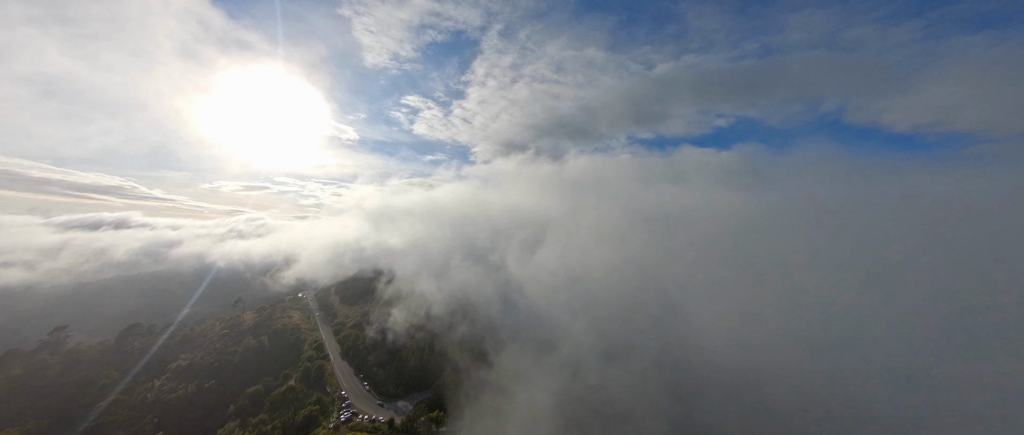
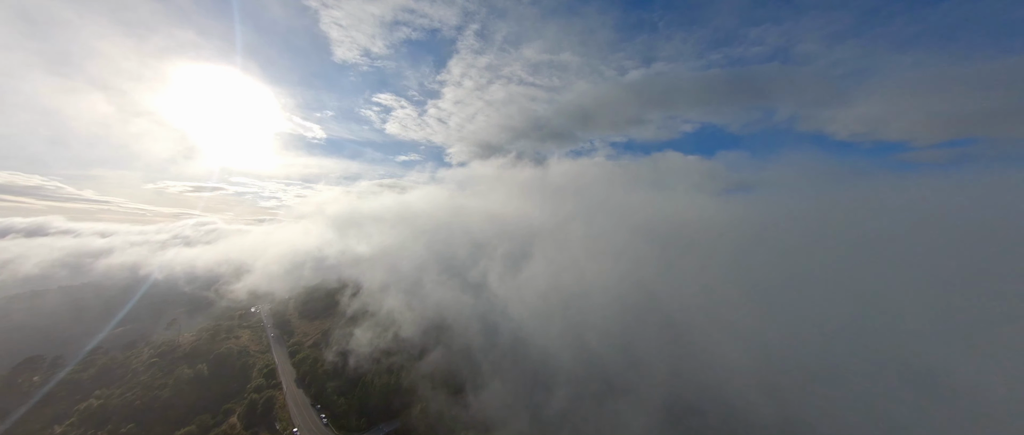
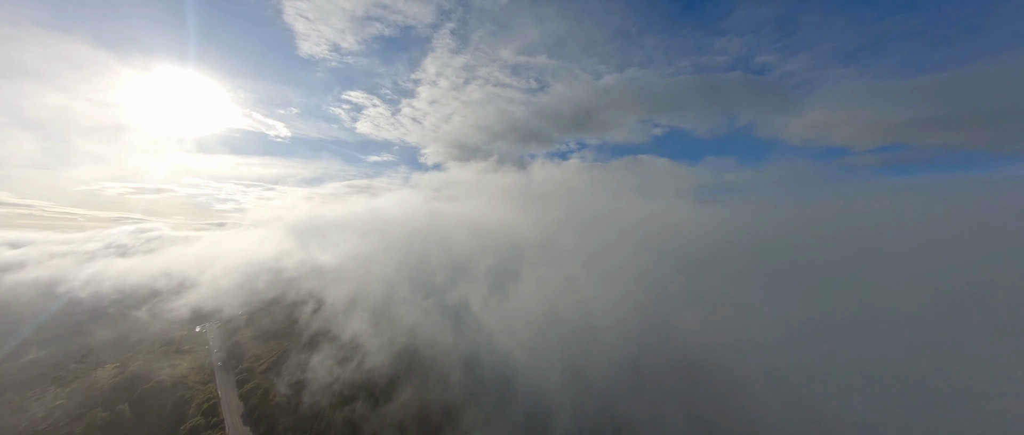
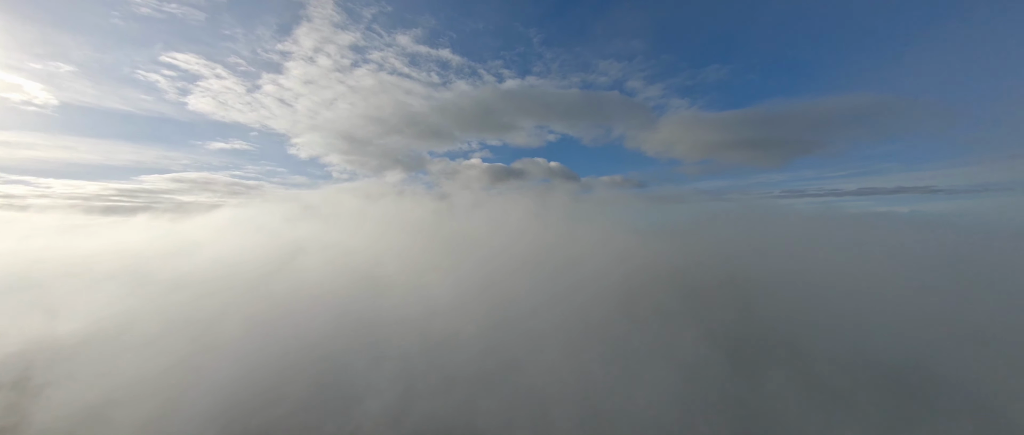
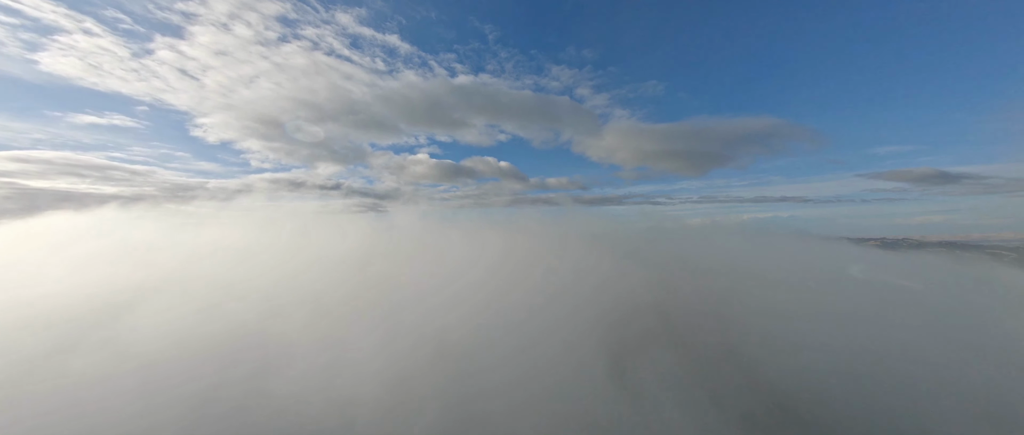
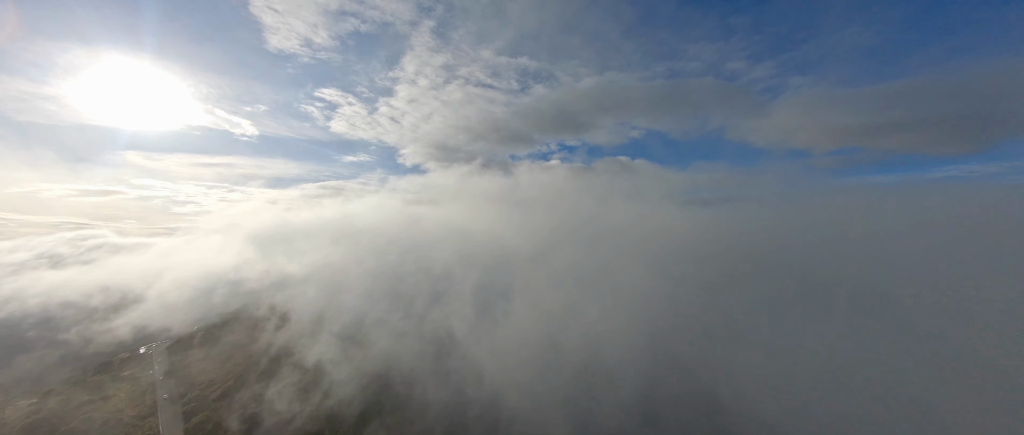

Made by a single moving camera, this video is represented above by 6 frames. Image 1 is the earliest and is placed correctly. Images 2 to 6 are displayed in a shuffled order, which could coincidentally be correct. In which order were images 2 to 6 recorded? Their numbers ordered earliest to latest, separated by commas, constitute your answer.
2, 3, 6, 4, 5
